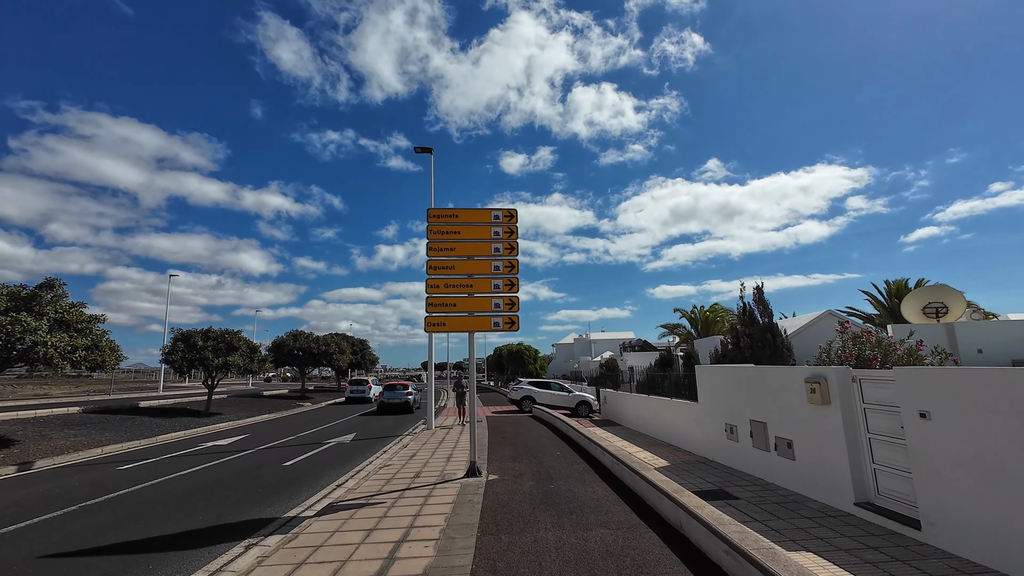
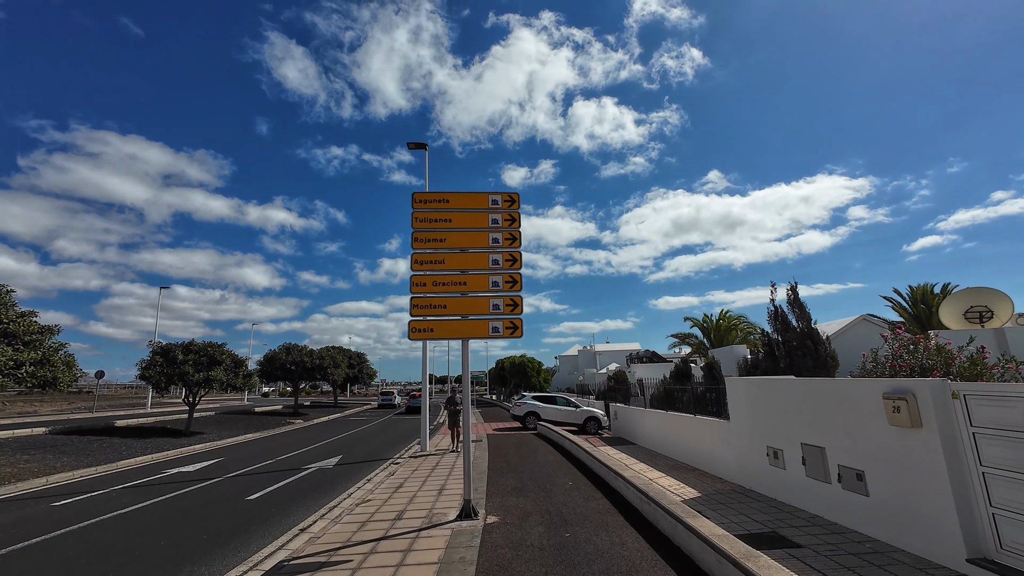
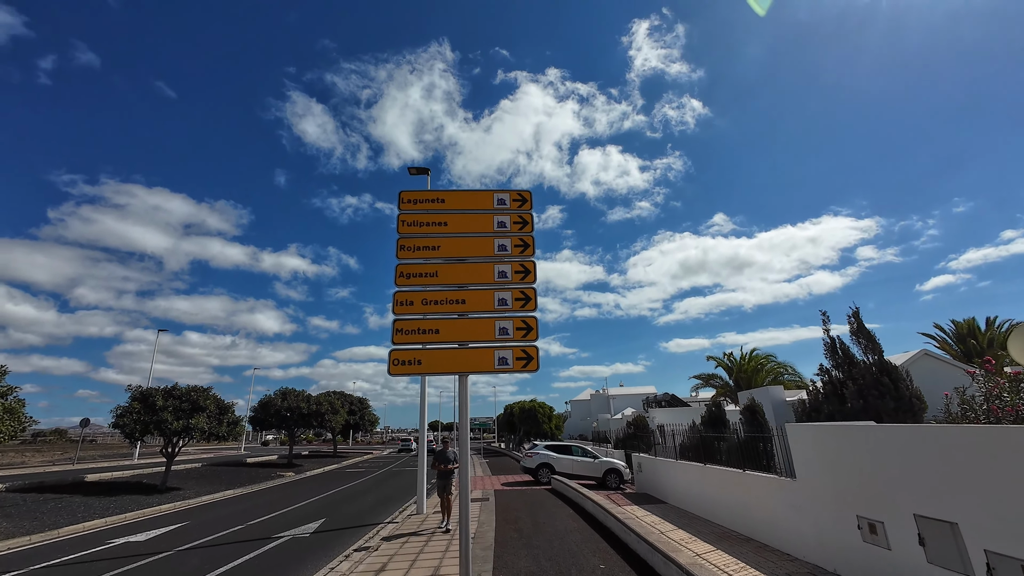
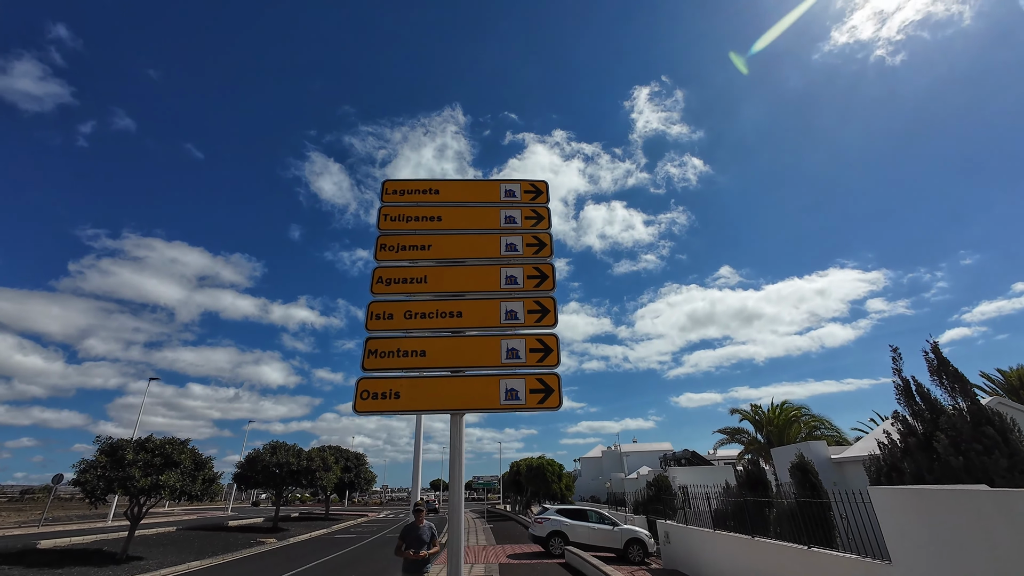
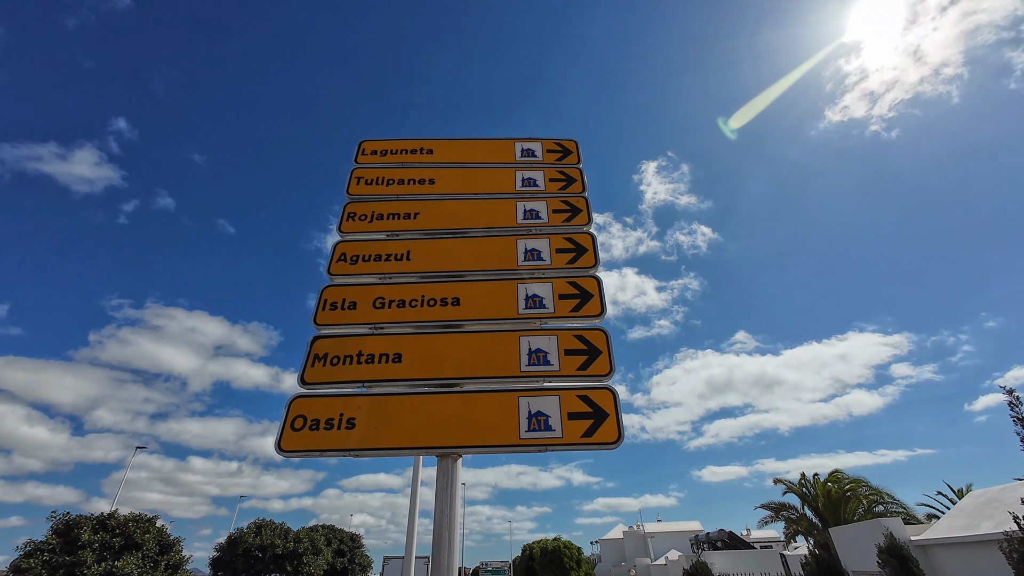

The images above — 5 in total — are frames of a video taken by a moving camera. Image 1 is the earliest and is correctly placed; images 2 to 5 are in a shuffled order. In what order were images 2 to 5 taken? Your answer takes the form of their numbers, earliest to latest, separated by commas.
2, 3, 4, 5
